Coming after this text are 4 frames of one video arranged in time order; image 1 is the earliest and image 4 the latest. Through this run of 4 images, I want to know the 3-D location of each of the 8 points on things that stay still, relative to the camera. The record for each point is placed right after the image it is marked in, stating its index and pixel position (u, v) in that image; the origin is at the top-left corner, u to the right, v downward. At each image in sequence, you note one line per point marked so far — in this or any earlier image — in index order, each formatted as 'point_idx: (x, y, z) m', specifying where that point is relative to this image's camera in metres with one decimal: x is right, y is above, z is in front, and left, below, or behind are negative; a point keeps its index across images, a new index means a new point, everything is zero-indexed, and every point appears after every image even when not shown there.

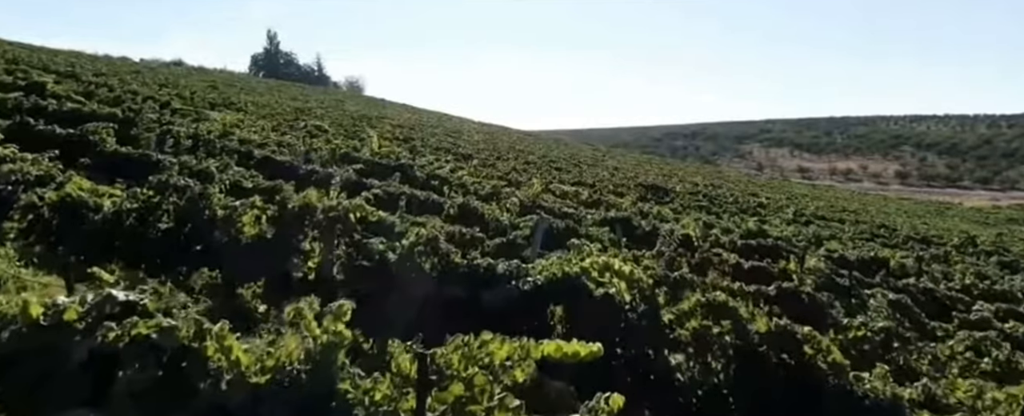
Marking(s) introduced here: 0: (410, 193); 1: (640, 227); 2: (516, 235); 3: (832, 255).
0: (-2.5, +0.4, +15.9) m
1: (+3.3, -0.5, +16.7) m
2: (+0.1, -0.6, +12.9) m
3: (+8.8, -1.3, +17.9) m
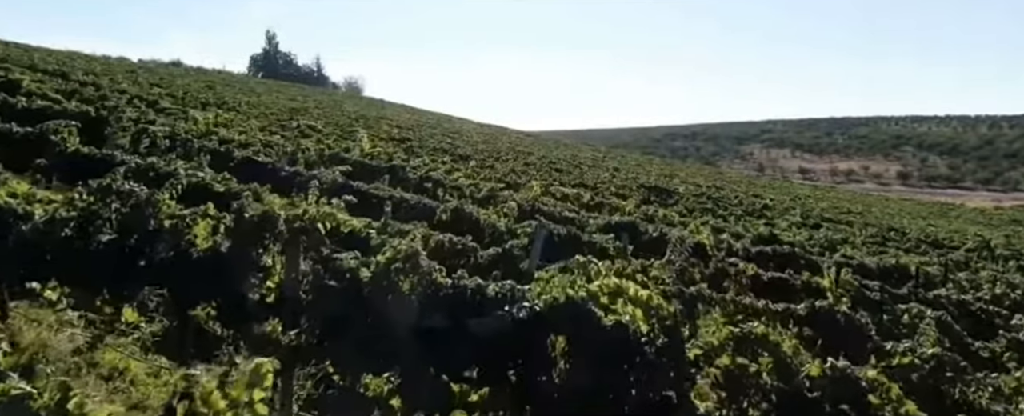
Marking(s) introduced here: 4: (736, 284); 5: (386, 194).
0: (-2.6, +0.2, +14.8) m
1: (+3.2, -0.6, +15.5) m
2: (0.0, -0.7, +11.8) m
3: (+8.8, -1.4, +16.8) m
4: (+4.0, -1.4, +11.6) m
5: (-2.9, +0.3, +15.0) m
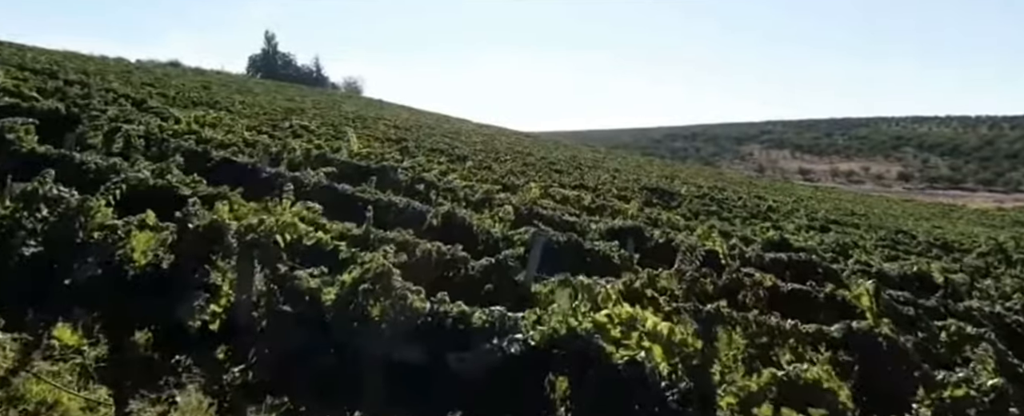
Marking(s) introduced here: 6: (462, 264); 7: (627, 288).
0: (-2.7, +0.2, +13.8) m
1: (+3.1, -0.7, +14.5) m
2: (0.0, -0.7, +10.7) m
3: (+8.7, -1.5, +15.8) m
4: (+3.9, -1.5, +10.5) m
5: (-3.0, +0.3, +14.0) m
6: (-0.7, -0.8, +9.6) m
7: (+1.6, -1.1, +8.9) m
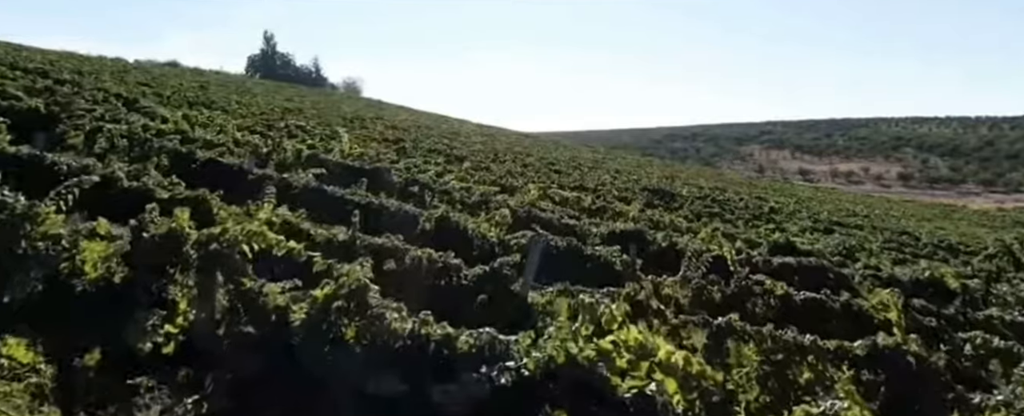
0: (-2.7, +0.1, +13.2) m
1: (+3.1, -0.8, +13.9) m
2: (-0.1, -0.8, +10.1) m
3: (+8.6, -1.6, +15.1) m
4: (+3.9, -1.5, +9.9) m
5: (-3.1, +0.2, +13.3) m
6: (-0.8, -0.9, +9.0) m
7: (+1.5, -1.2, +8.3) m
